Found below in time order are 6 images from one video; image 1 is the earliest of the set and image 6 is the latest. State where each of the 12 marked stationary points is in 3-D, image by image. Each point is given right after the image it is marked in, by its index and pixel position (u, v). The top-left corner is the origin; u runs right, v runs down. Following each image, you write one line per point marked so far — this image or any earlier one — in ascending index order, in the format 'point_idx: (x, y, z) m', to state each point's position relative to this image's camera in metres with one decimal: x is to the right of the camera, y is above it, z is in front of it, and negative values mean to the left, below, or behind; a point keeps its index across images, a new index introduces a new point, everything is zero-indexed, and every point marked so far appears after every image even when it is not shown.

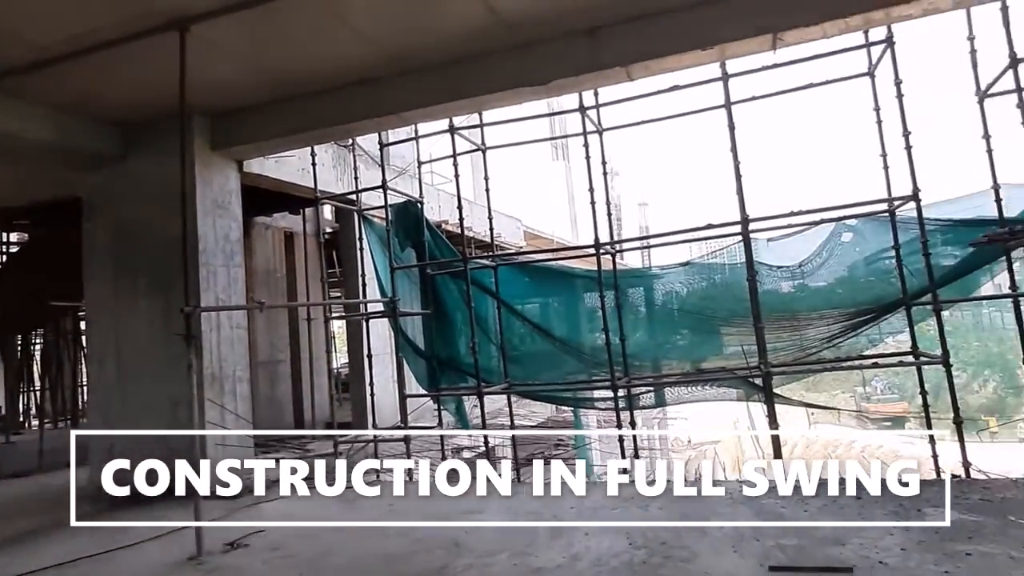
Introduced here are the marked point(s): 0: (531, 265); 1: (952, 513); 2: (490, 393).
0: (+0.1, +0.2, +5.1) m
1: (+1.8, -0.9, +2.8) m
2: (-0.2, -0.7, +4.8) m
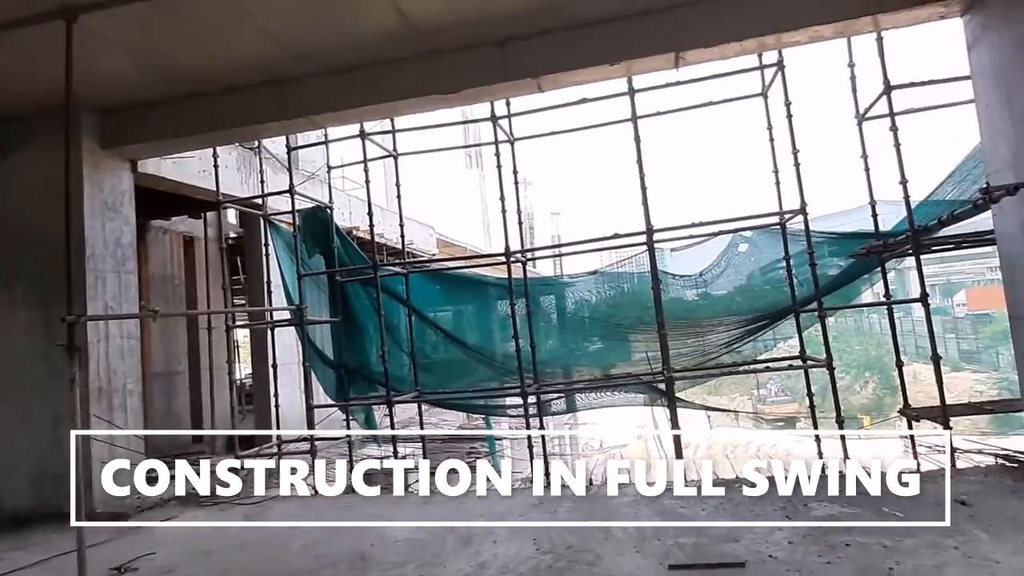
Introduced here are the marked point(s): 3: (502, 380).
0: (-0.5, +0.1, +5.1) m
1: (+1.4, -1.0, +3.0) m
2: (-0.8, -0.8, +4.7) m
3: (-0.1, -0.7, +5.0) m
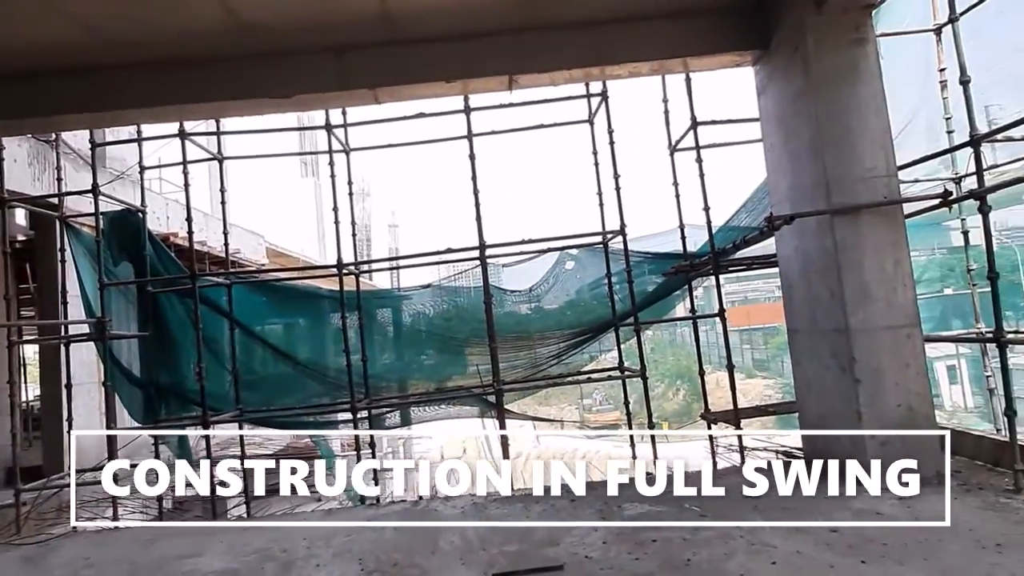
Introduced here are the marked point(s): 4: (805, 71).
0: (-1.7, 0.0, +4.8) m
1: (+0.6, -1.0, +3.2) m
2: (-1.9, -0.9, +4.4) m
3: (-1.3, -0.8, +4.8) m
4: (+1.5, +1.1, +3.4) m
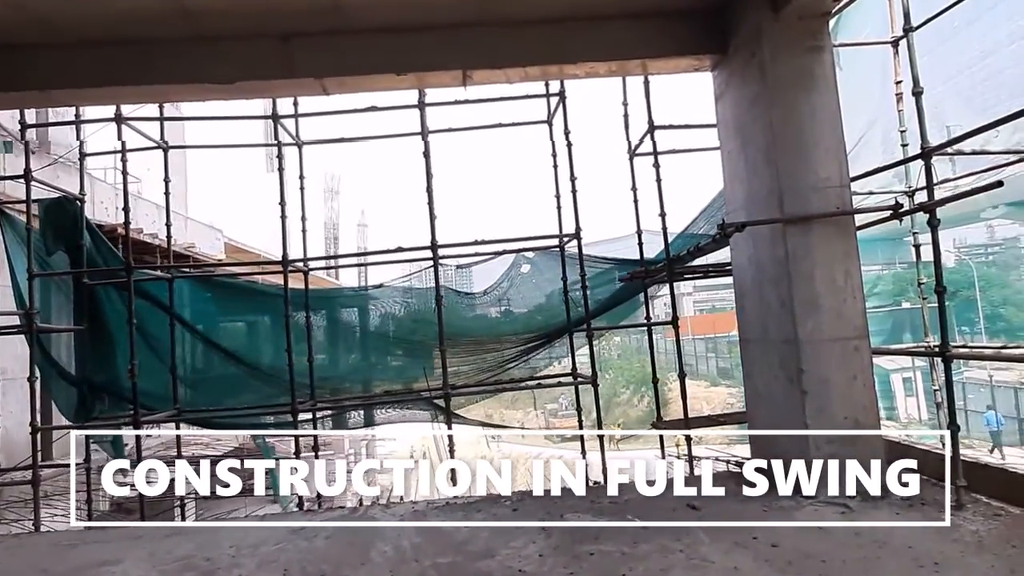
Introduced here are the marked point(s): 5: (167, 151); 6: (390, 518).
0: (-2.0, +0.1, +4.6) m
1: (+0.3, -1.0, +3.1) m
2: (-2.2, -0.8, +4.2) m
3: (-1.6, -0.7, +4.7) m
4: (+1.2, +1.0, +3.3) m
5: (-2.3, +0.9, +4.5) m
6: (-0.6, -1.1, +3.3) m
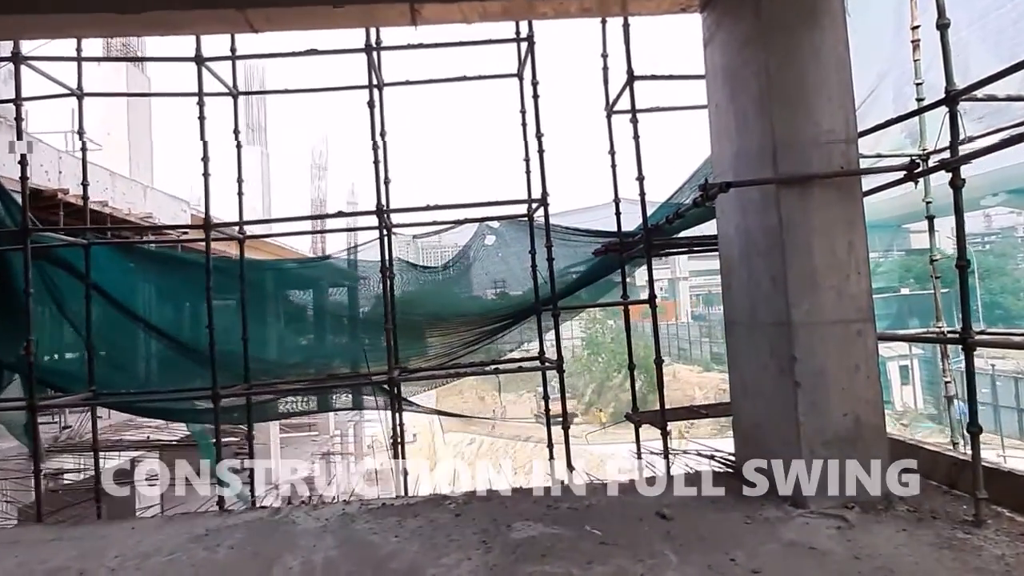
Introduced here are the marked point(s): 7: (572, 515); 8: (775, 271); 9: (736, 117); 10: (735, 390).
0: (-2.3, +0.2, +4.1) m
1: (+0.1, -0.9, +2.7) m
2: (-2.5, -0.7, +3.8) m
3: (-1.9, -0.6, +4.2) m
4: (+1.0, +1.1, +2.8) m
5: (-2.5, +1.1, +4.0) m
6: (-0.8, -1.0, +2.9) m
7: (+0.2, -0.9, +2.7) m
8: (+1.1, +0.1, +2.7) m
9: (+1.0, +0.8, +3.0) m
10: (+1.0, -0.5, +3.2) m
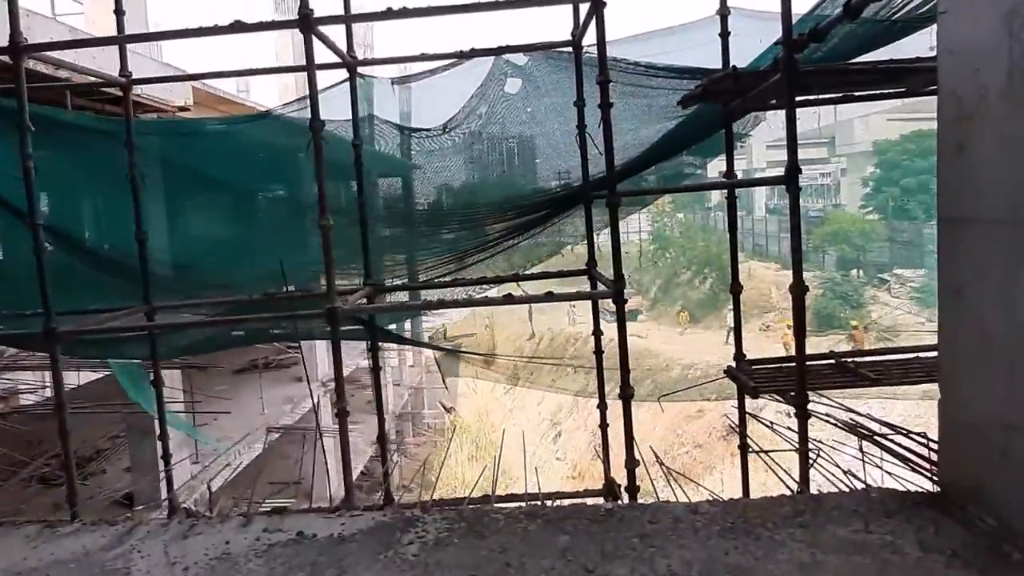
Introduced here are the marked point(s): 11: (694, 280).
0: (-2.1, +0.8, +2.8) m
1: (+0.1, -0.7, +1.3) m
2: (-2.4, -0.2, +2.6) m
3: (-1.7, 0.0, +2.9) m
4: (+1.0, +1.4, +1.1) m
5: (-2.4, +1.6, +2.5) m
6: (-0.8, -0.7, +1.6) m
7: (+0.2, -0.6, +1.4) m
8: (+1.0, +0.3, +1.1) m
9: (+1.0, +1.1, +1.3) m
10: (+1.1, -0.2, +1.7) m
11: (+0.7, -0.1, +3.0) m
